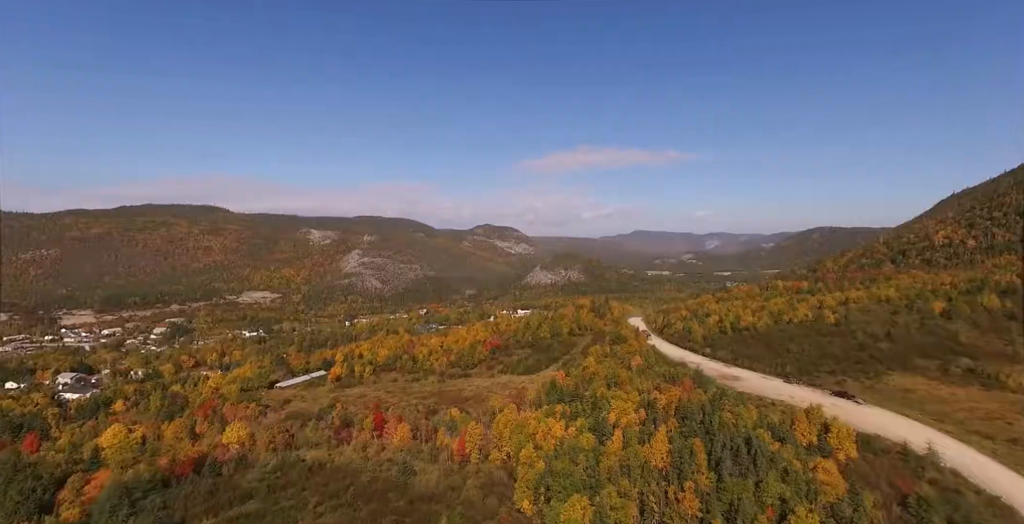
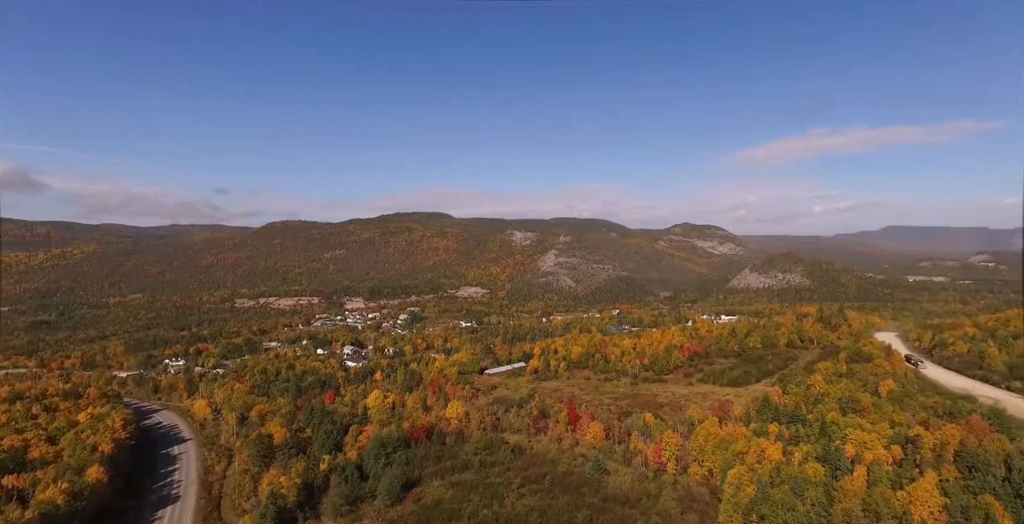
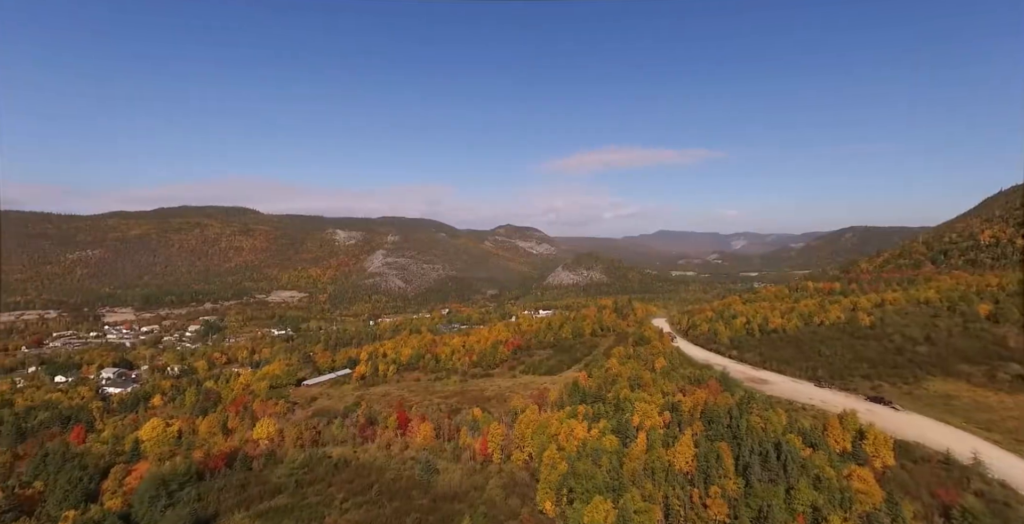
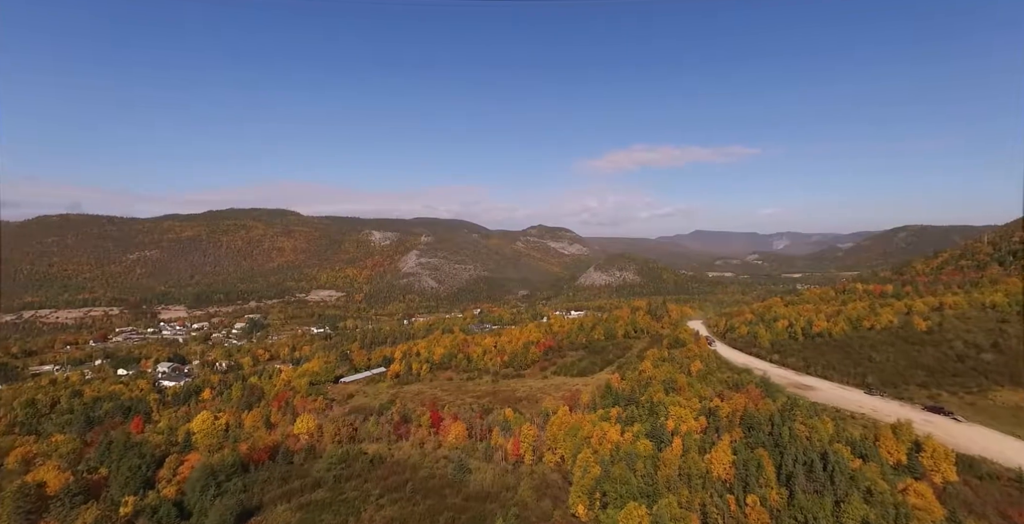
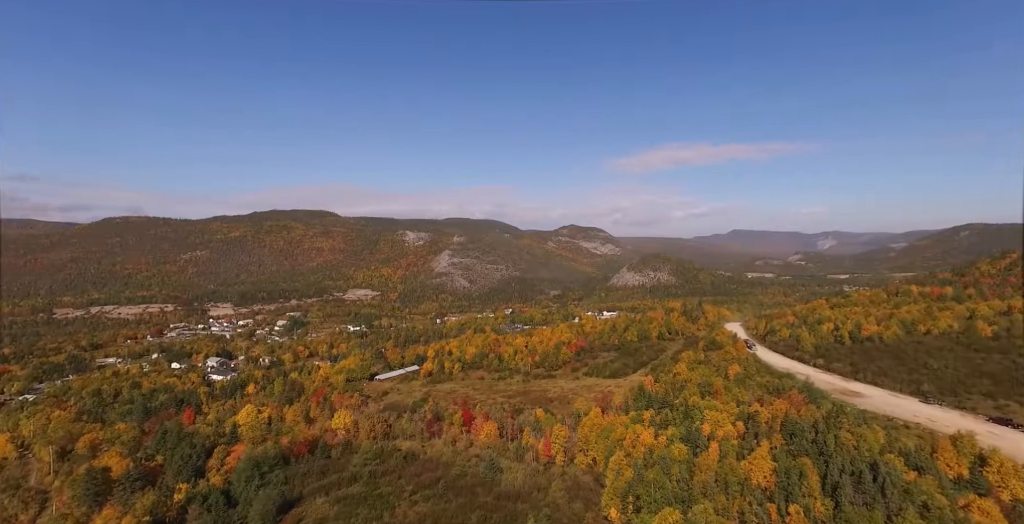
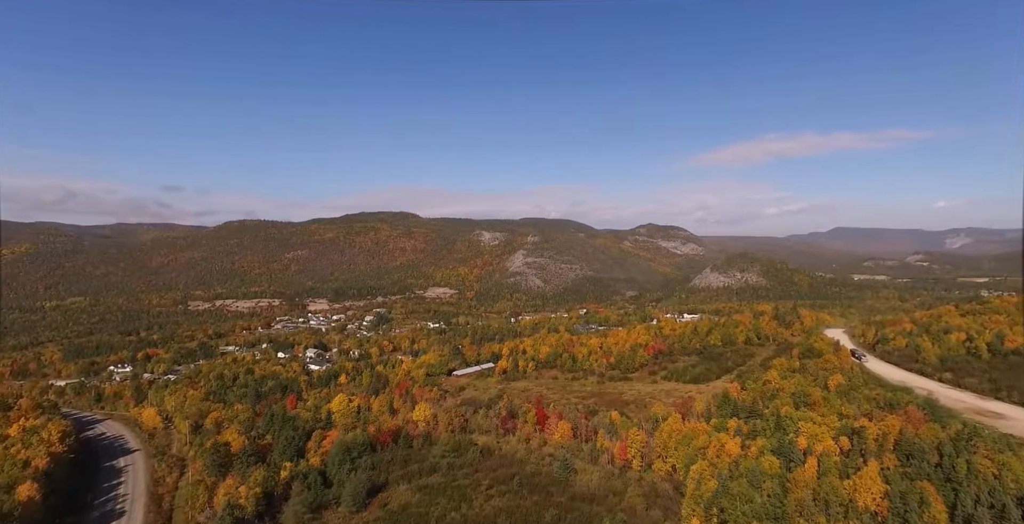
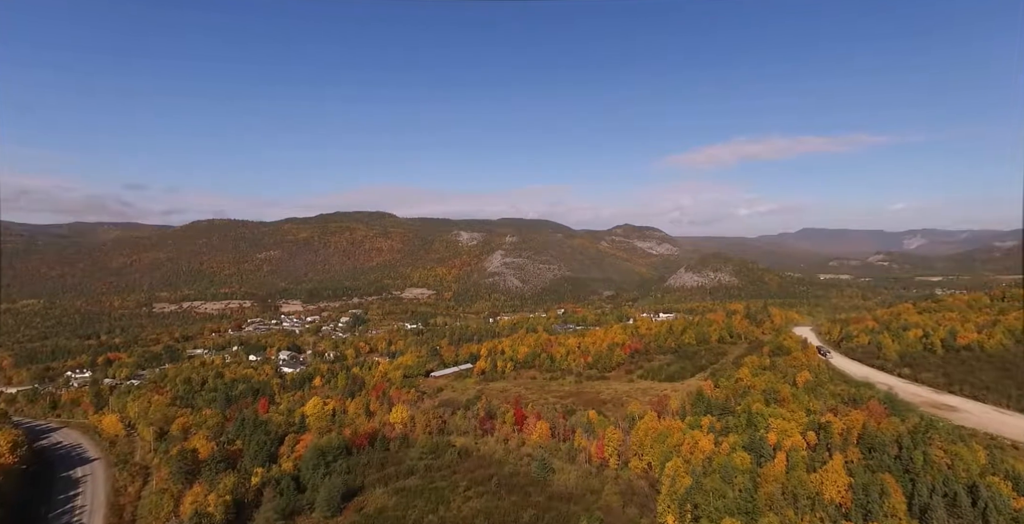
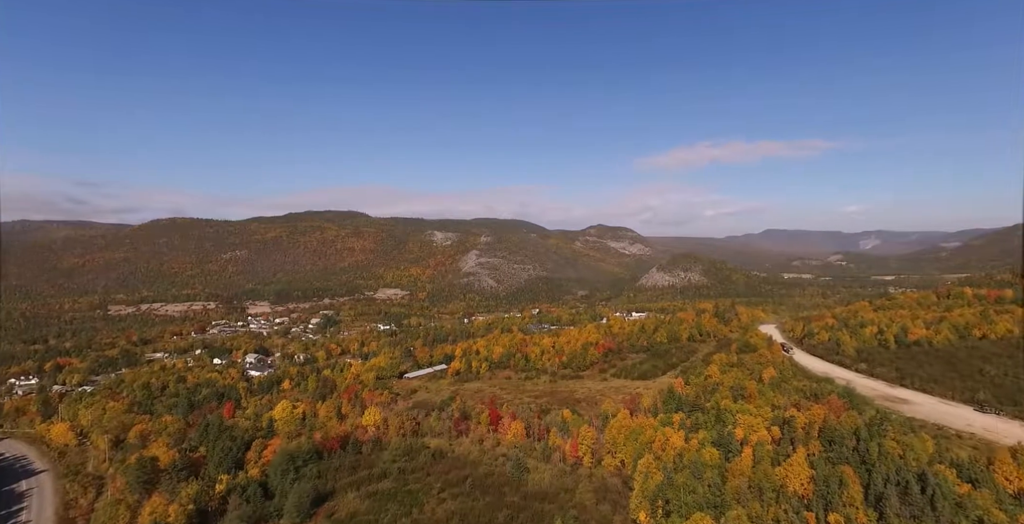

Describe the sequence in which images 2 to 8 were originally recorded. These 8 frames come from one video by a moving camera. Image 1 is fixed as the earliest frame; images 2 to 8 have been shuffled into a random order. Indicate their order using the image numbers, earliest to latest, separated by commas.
3, 4, 5, 8, 7, 6, 2
